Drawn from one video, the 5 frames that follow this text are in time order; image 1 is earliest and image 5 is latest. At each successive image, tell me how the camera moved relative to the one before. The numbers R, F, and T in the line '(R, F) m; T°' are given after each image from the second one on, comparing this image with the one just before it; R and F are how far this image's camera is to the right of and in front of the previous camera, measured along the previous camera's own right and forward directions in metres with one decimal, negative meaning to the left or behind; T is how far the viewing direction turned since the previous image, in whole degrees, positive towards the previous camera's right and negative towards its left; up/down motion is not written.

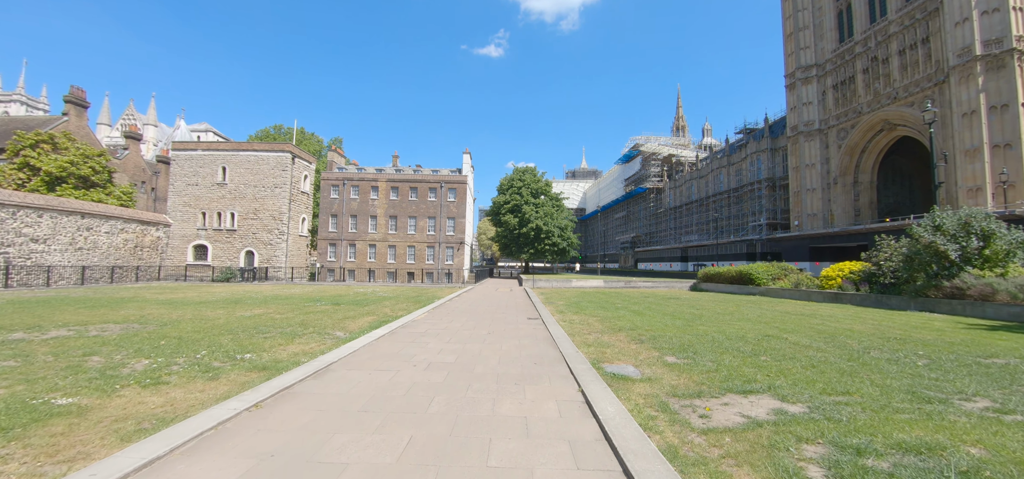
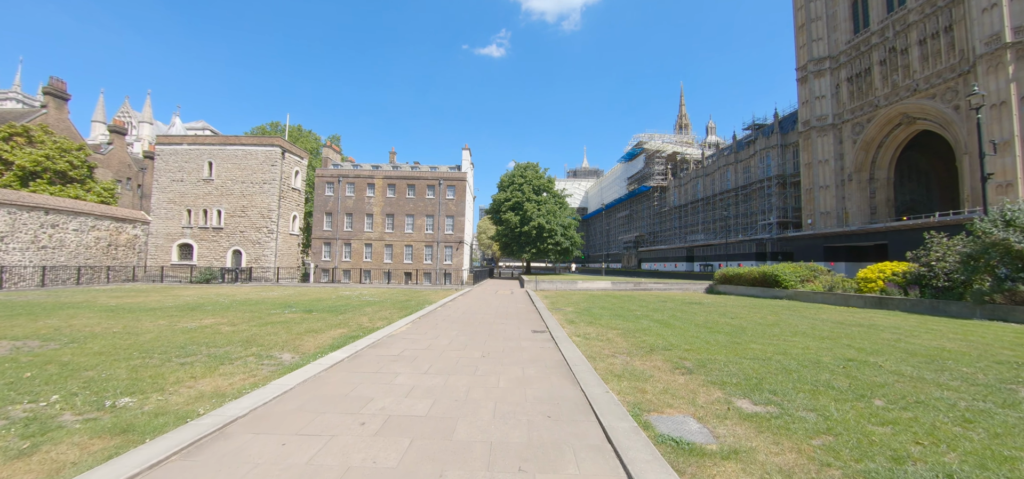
(0.0, +2.1) m; 0°
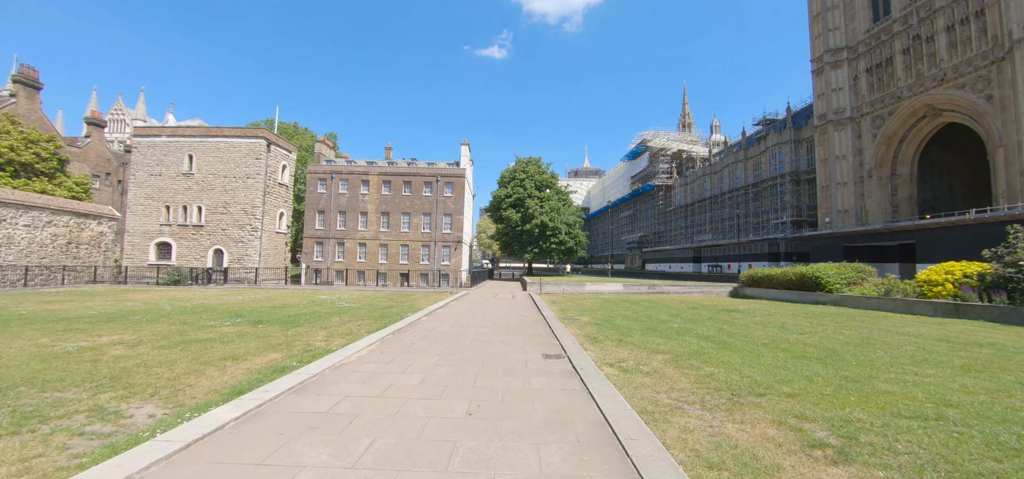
(0.0, +2.6) m; 0°
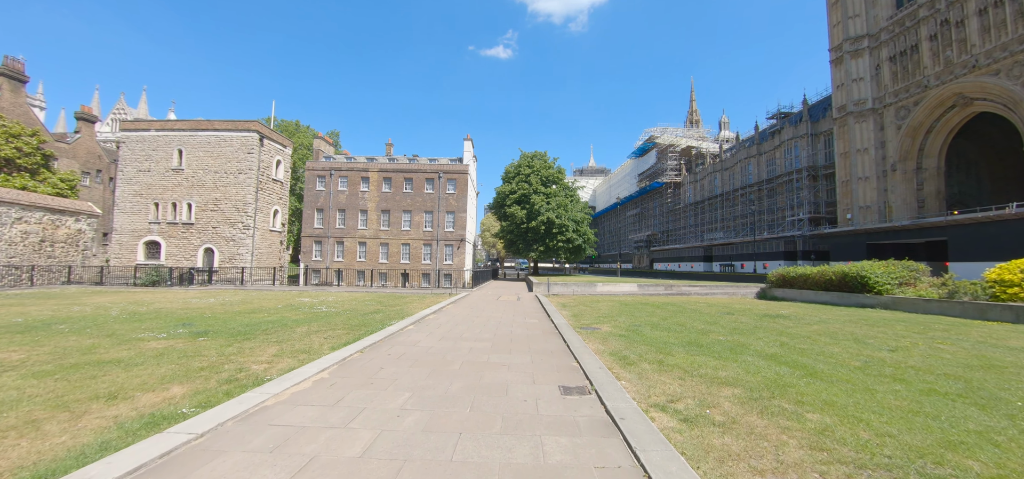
(0.0, +2.0) m; -1°
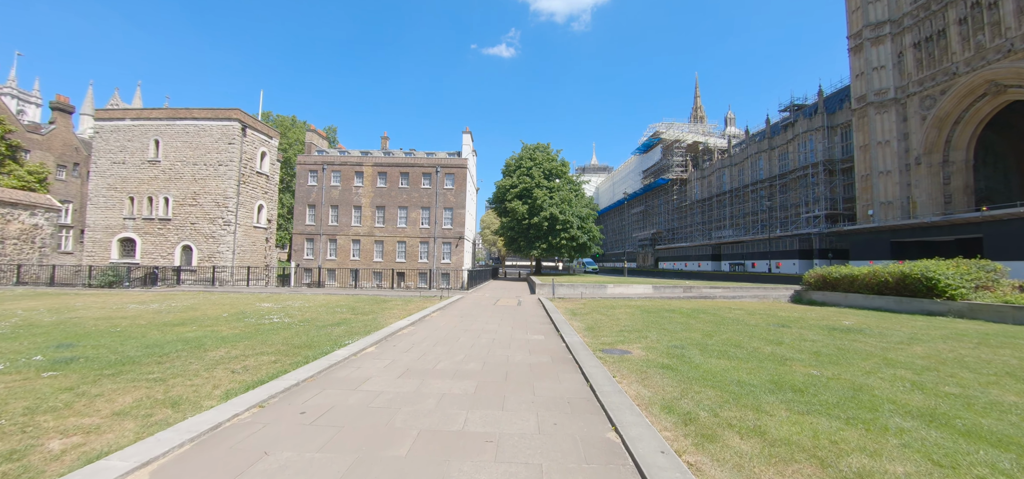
(+0.1, +2.5) m; 0°
